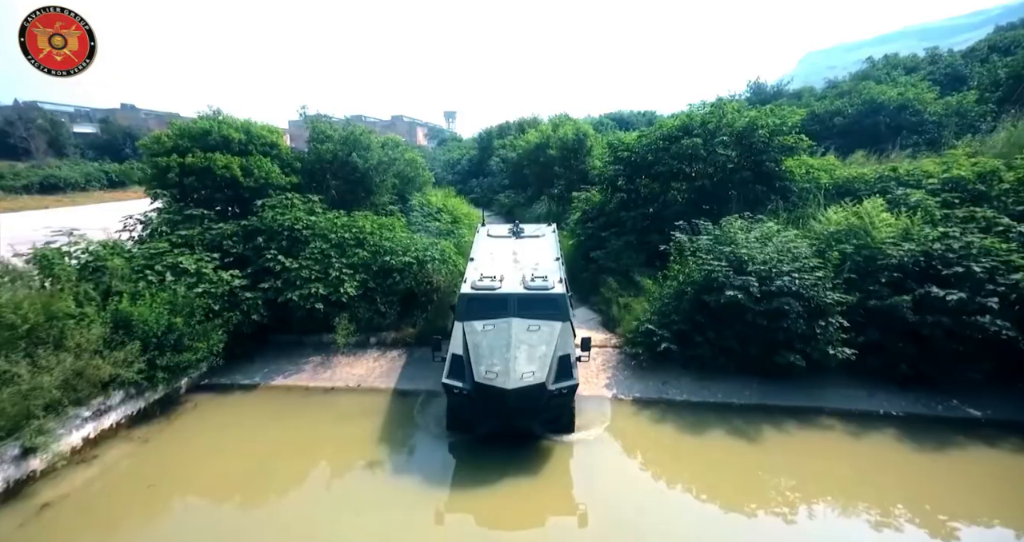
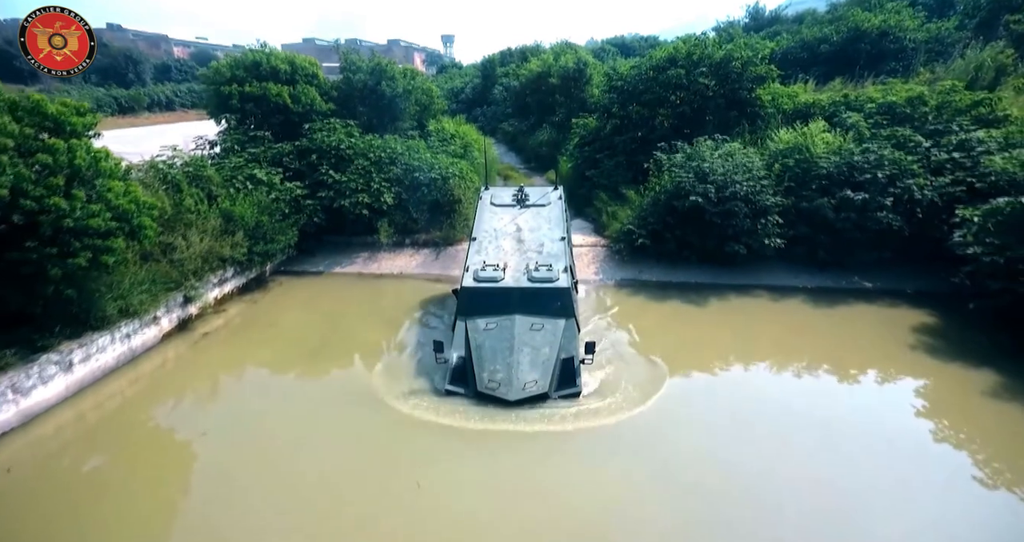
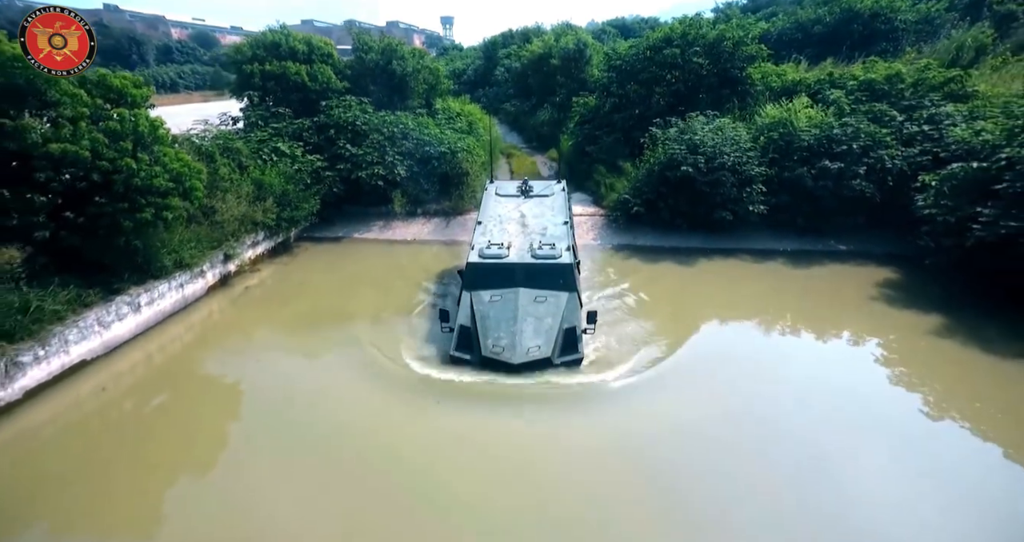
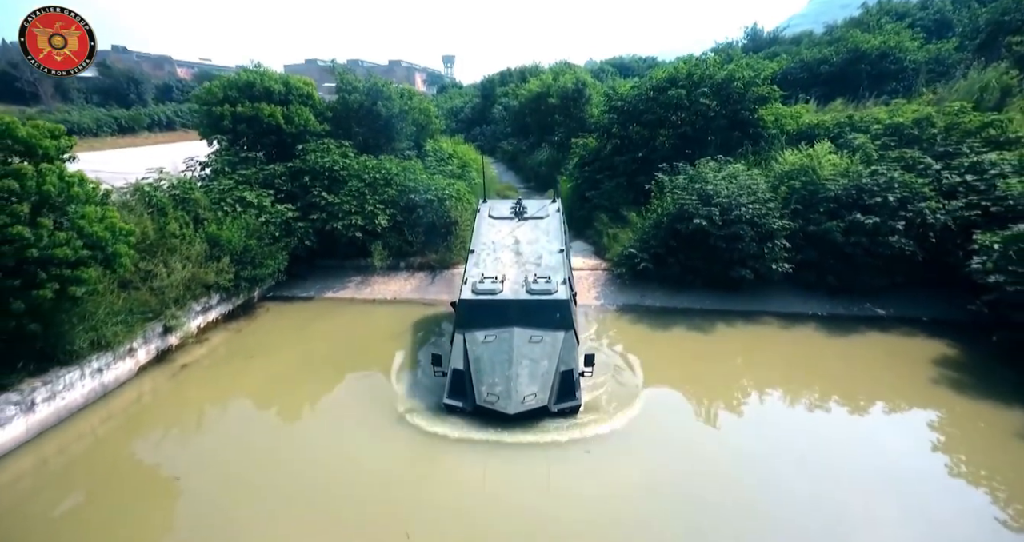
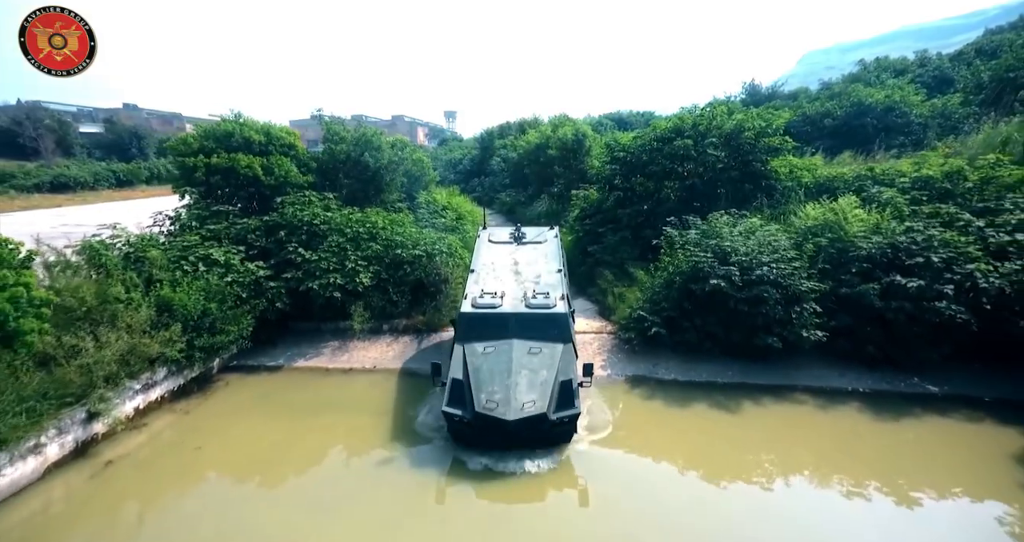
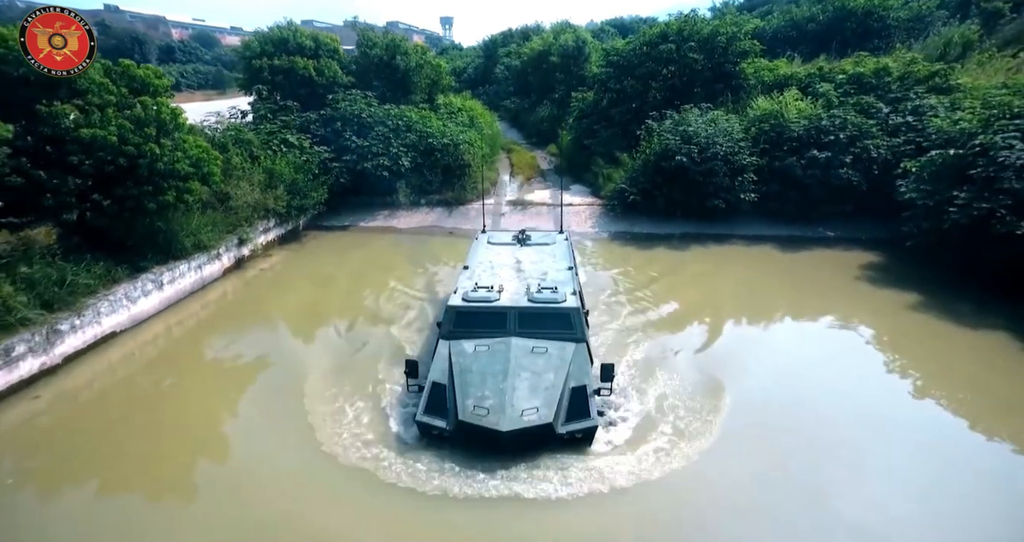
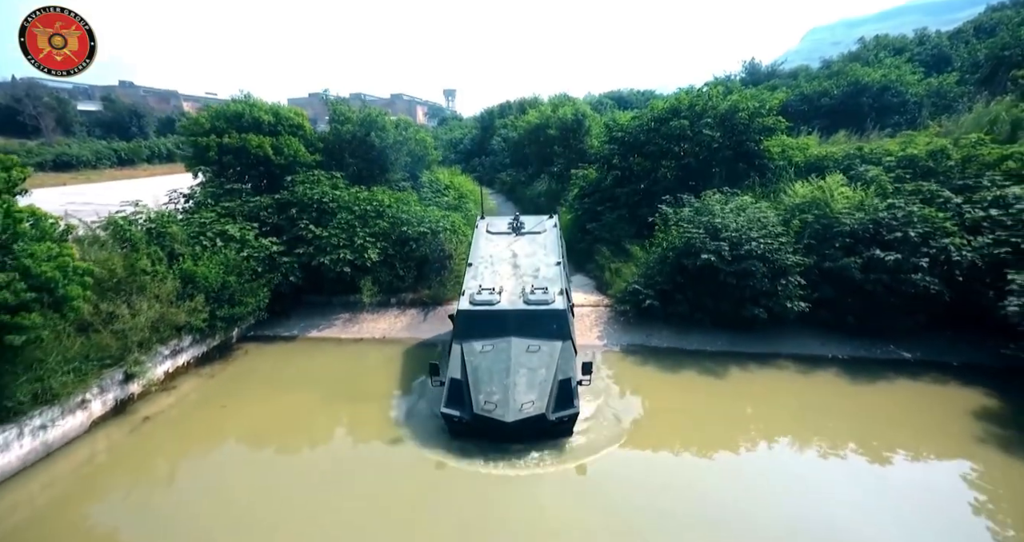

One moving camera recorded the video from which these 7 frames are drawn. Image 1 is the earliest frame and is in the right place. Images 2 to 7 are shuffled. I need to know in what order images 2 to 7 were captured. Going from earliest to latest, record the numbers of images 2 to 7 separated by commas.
5, 7, 4, 2, 3, 6
